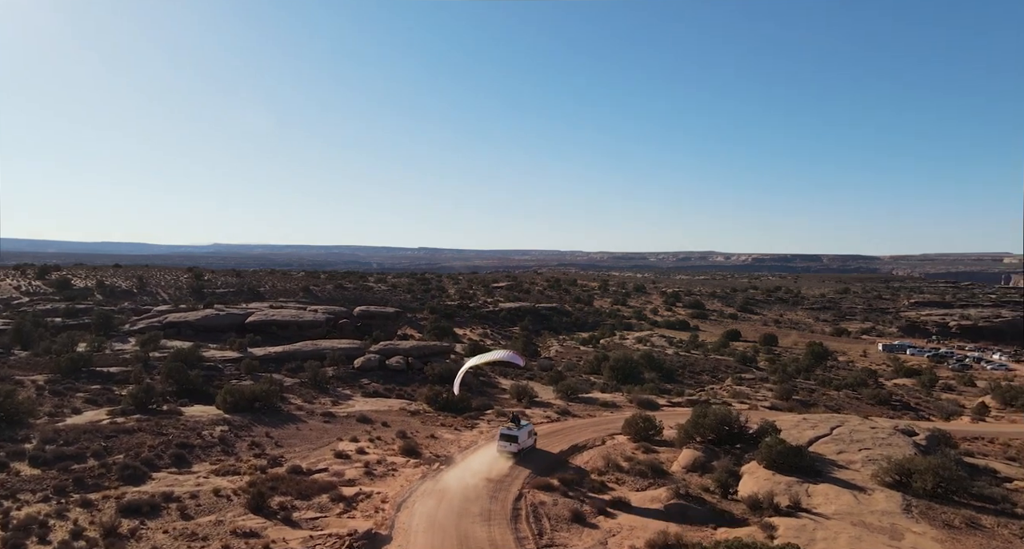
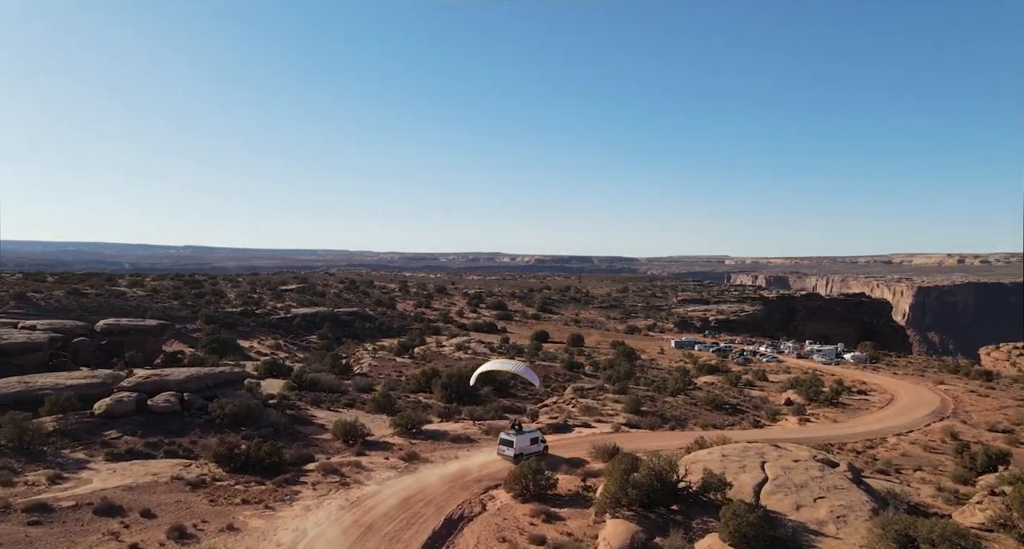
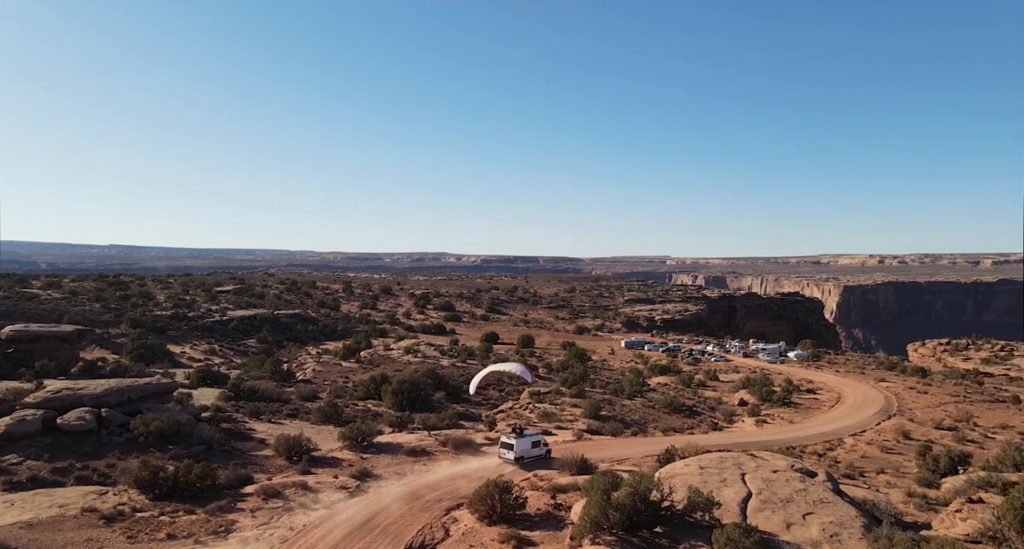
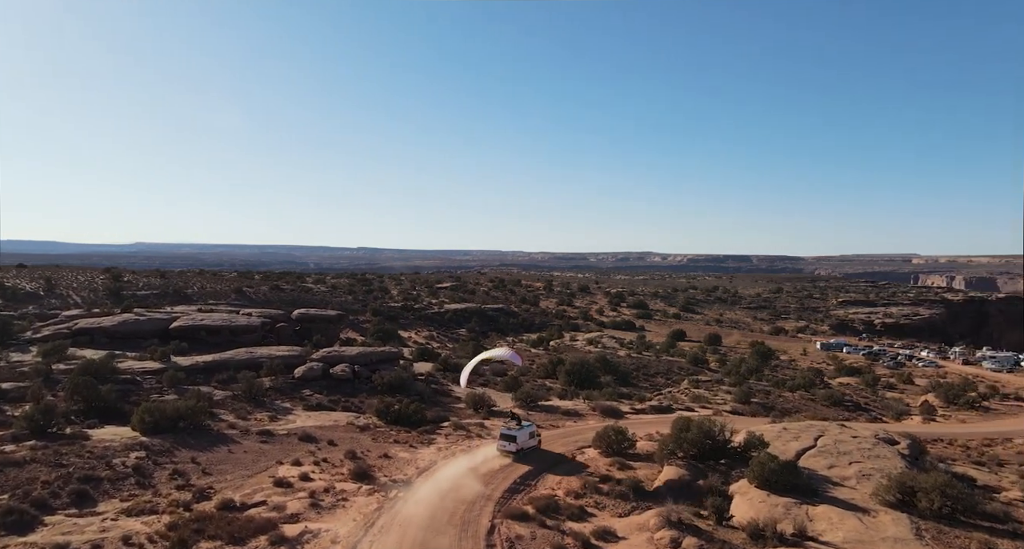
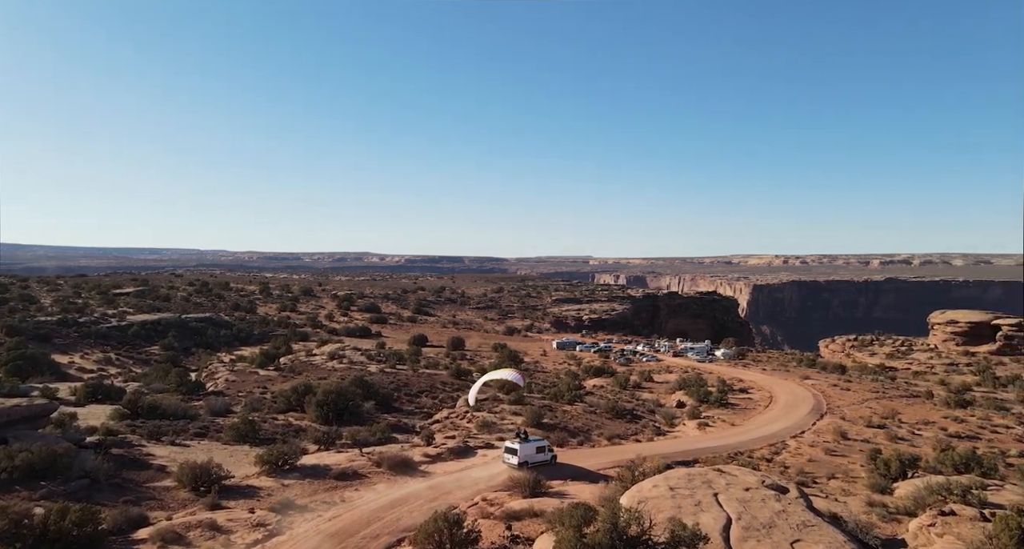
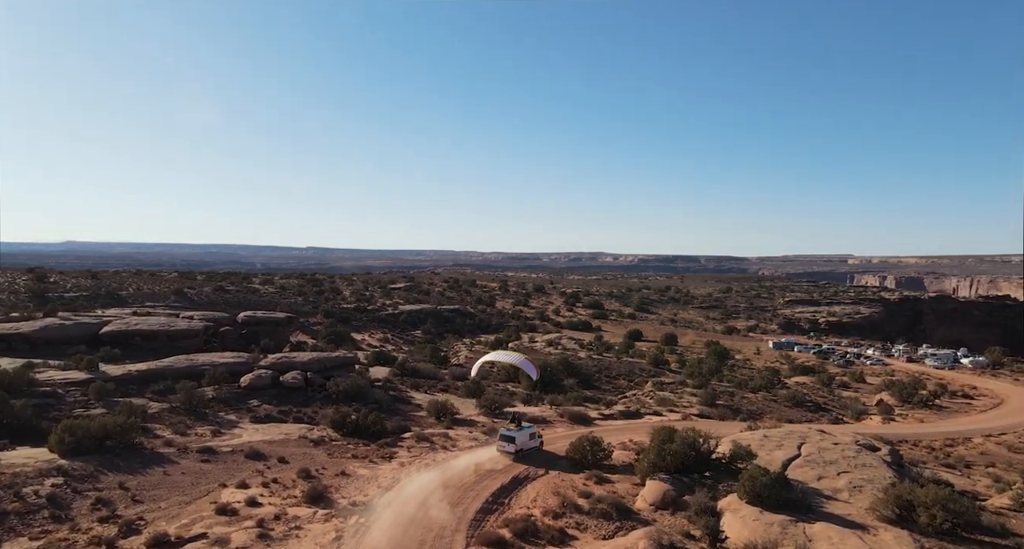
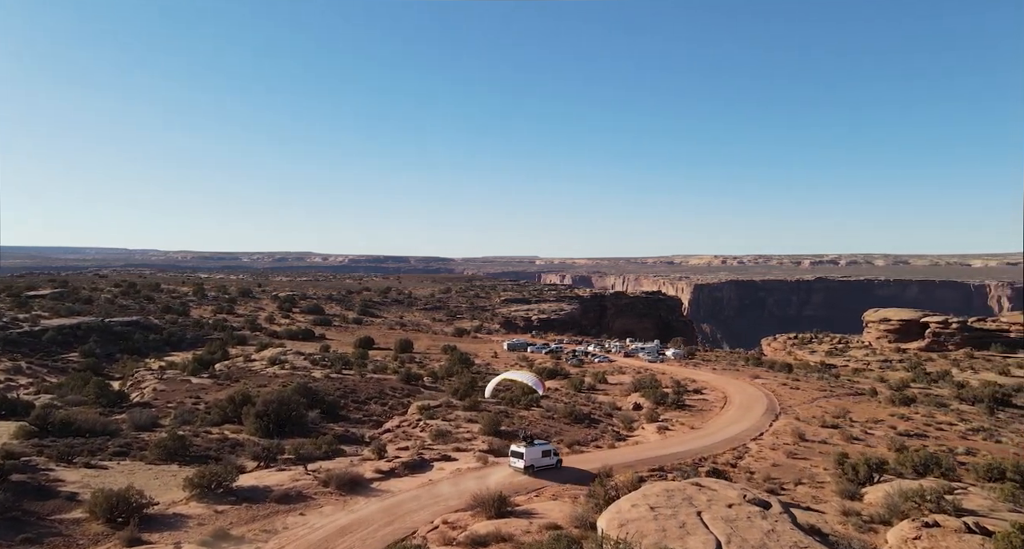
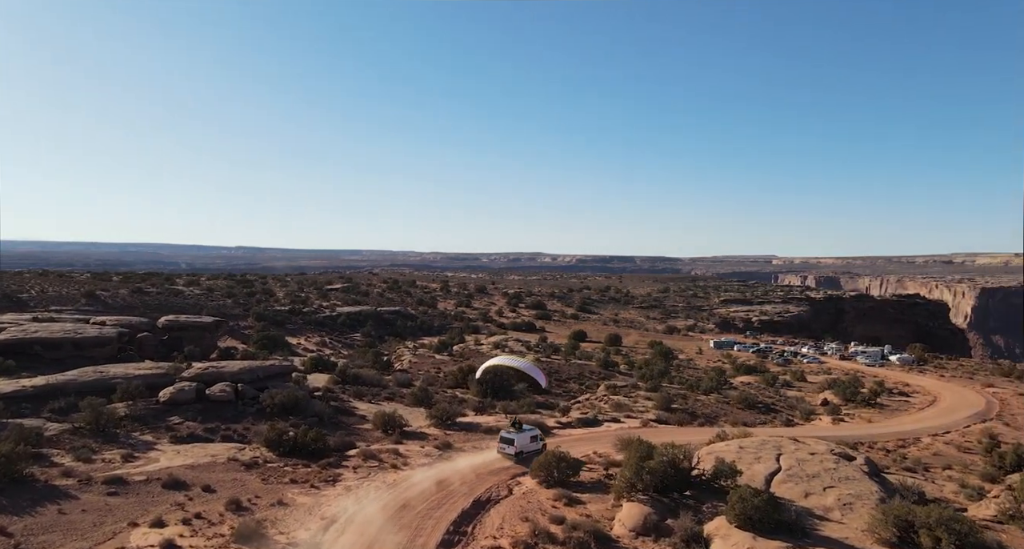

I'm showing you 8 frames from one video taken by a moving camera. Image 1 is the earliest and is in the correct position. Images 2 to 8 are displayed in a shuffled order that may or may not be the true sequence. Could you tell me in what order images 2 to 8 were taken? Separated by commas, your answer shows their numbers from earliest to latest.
4, 6, 8, 2, 3, 5, 7
